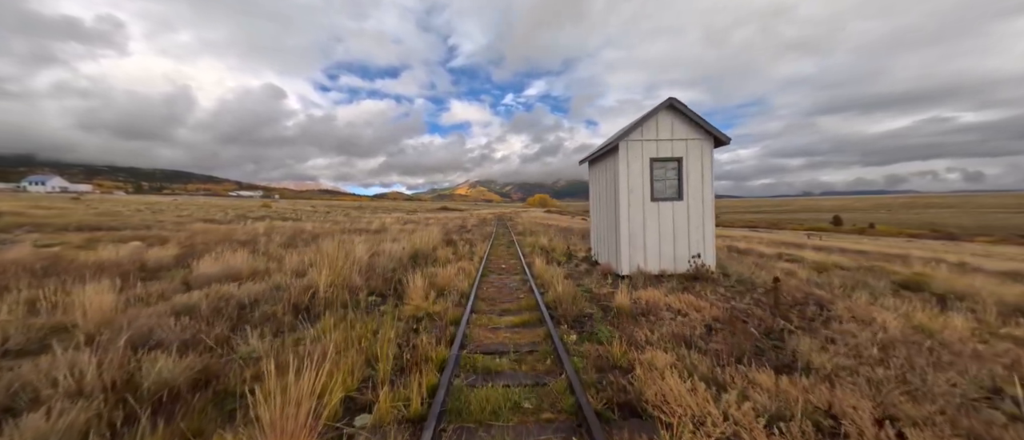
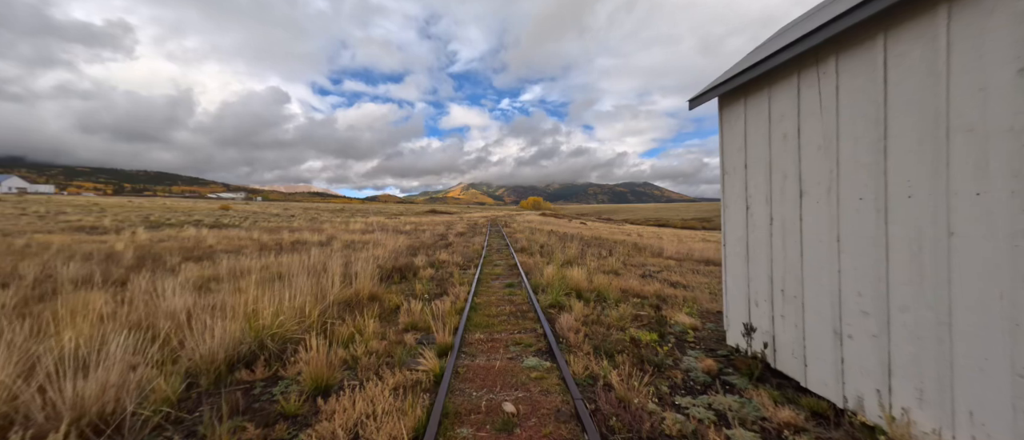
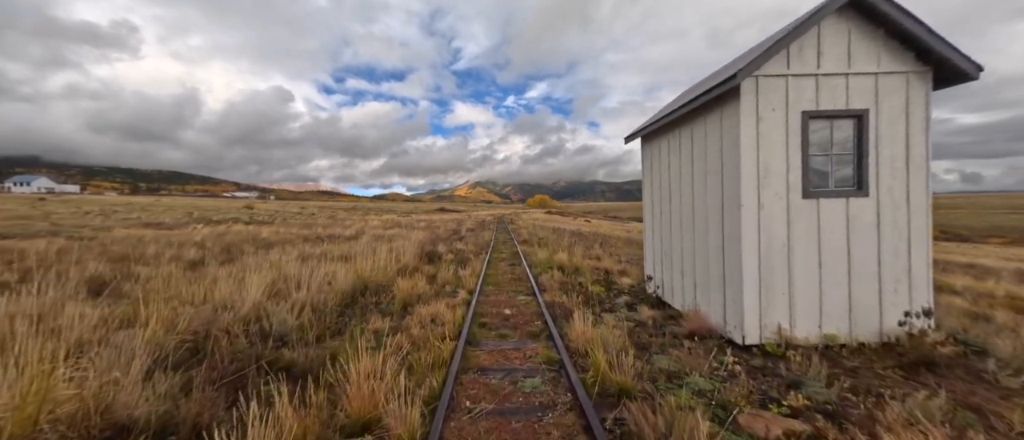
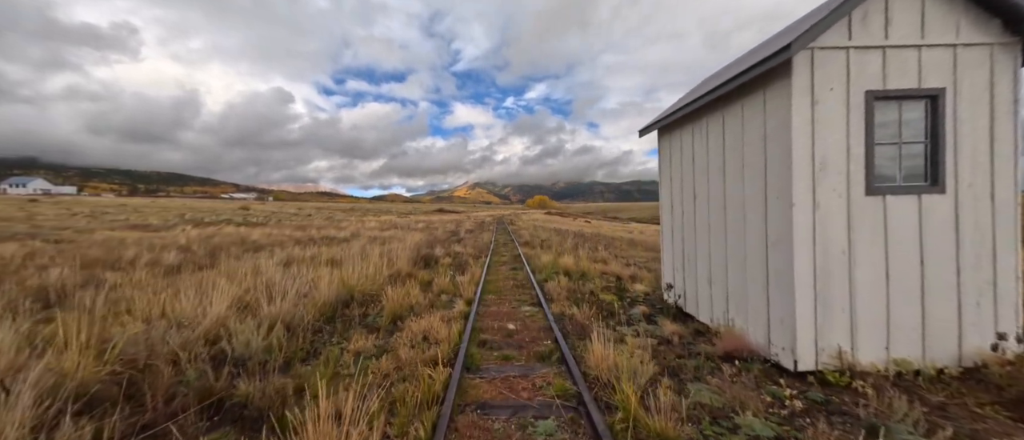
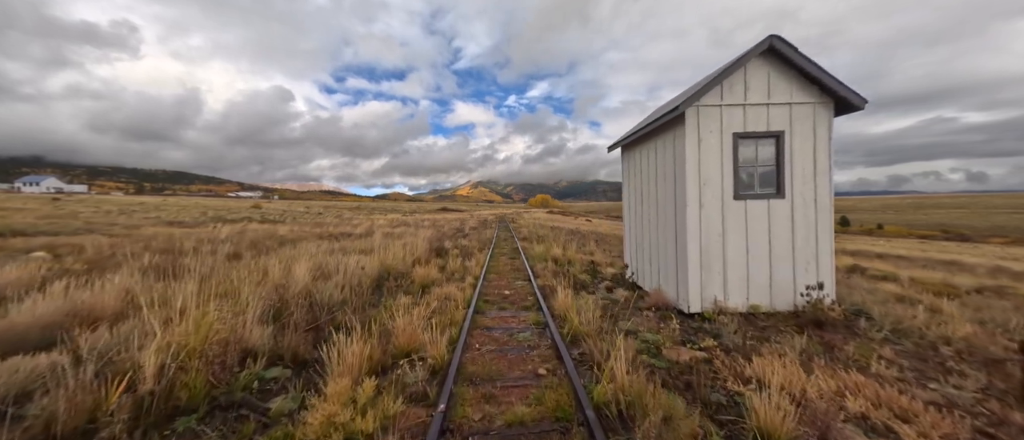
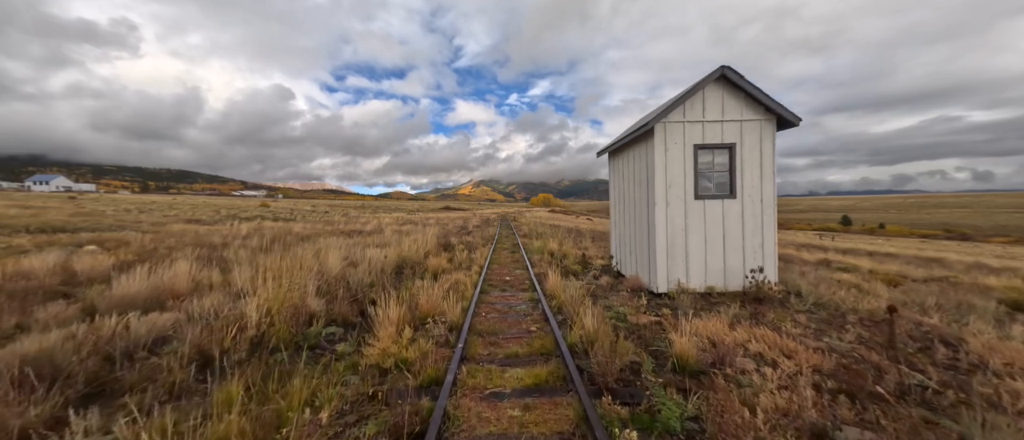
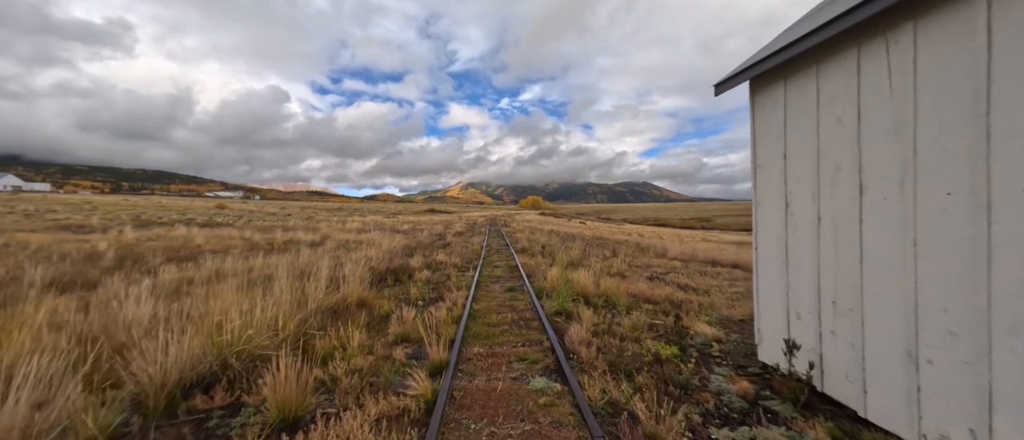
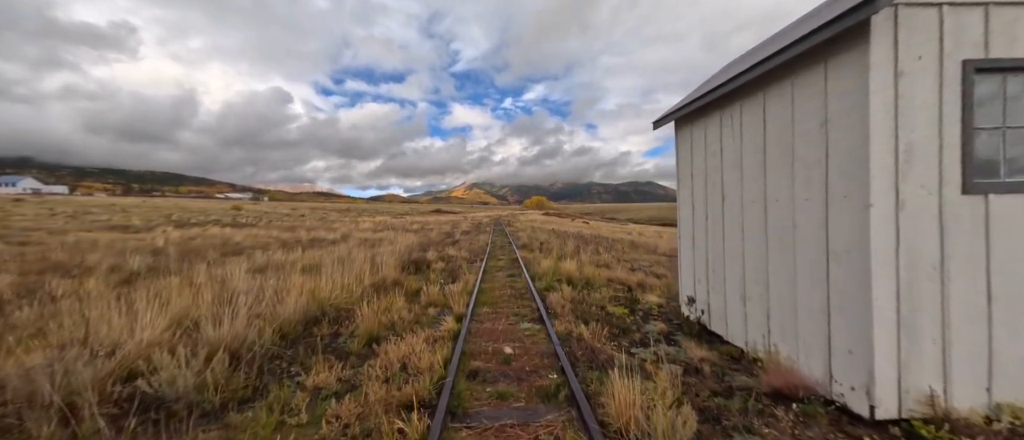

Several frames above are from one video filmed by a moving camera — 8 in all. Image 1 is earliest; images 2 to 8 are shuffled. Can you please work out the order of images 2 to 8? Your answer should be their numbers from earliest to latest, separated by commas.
6, 5, 3, 4, 8, 2, 7
